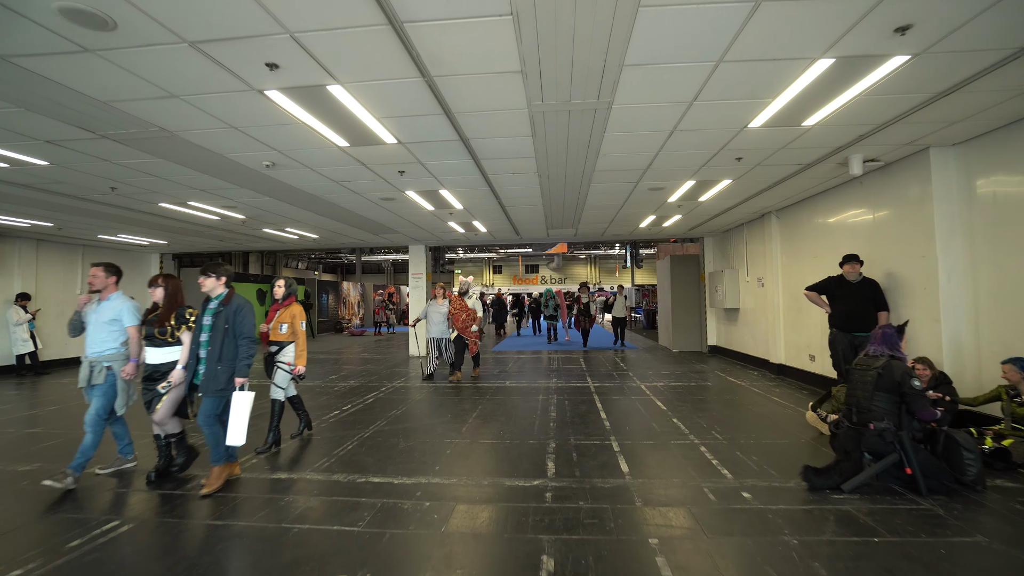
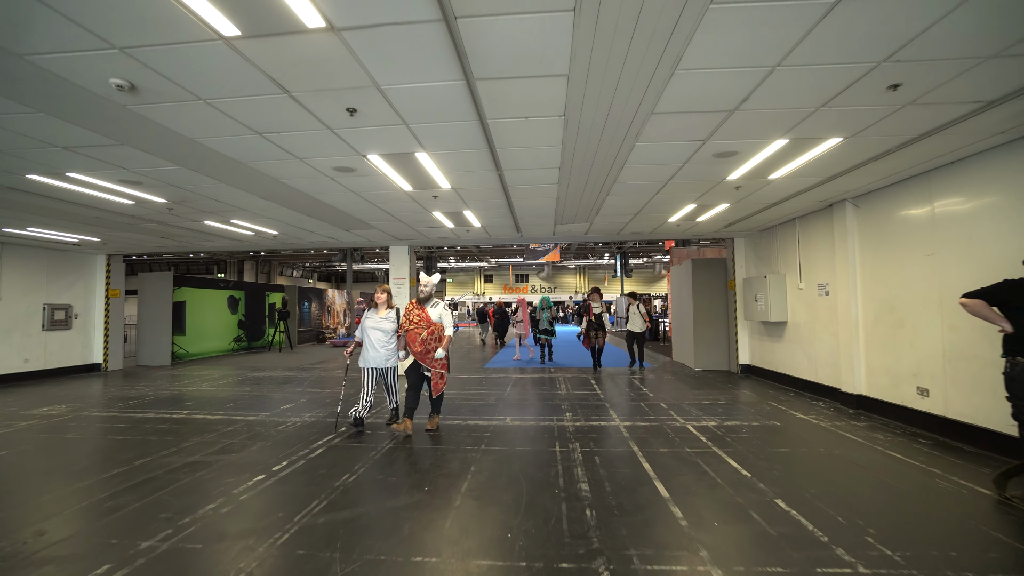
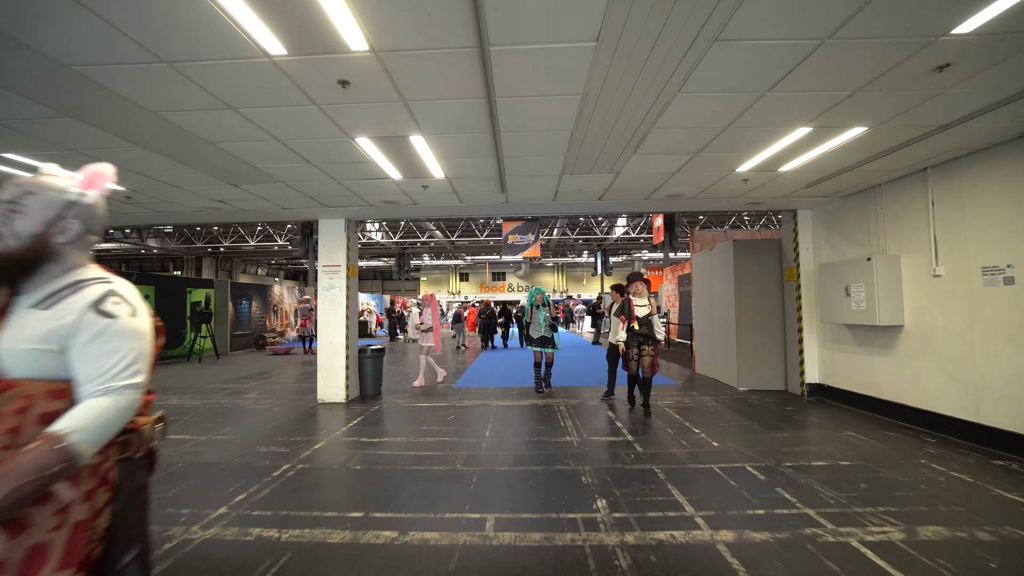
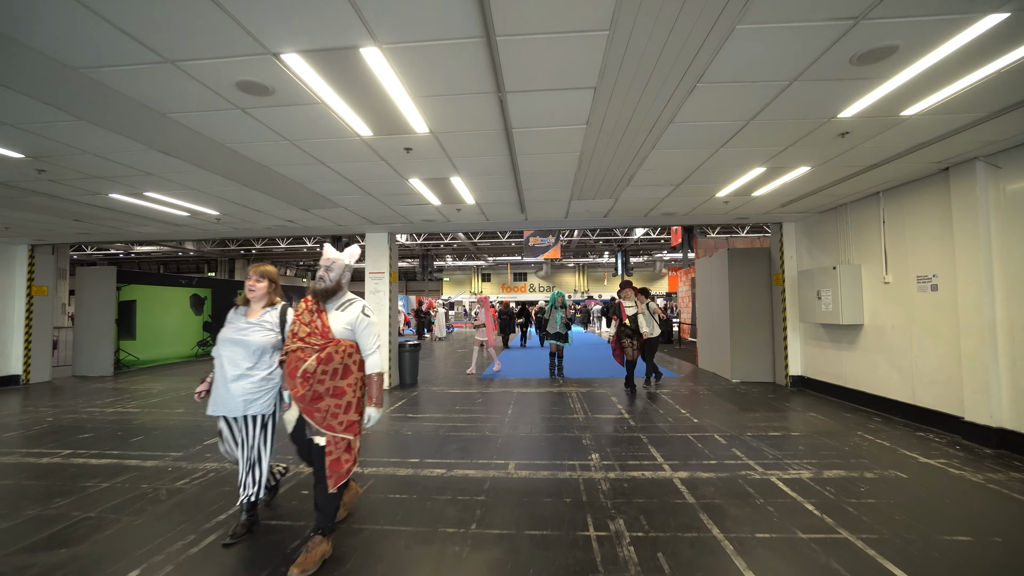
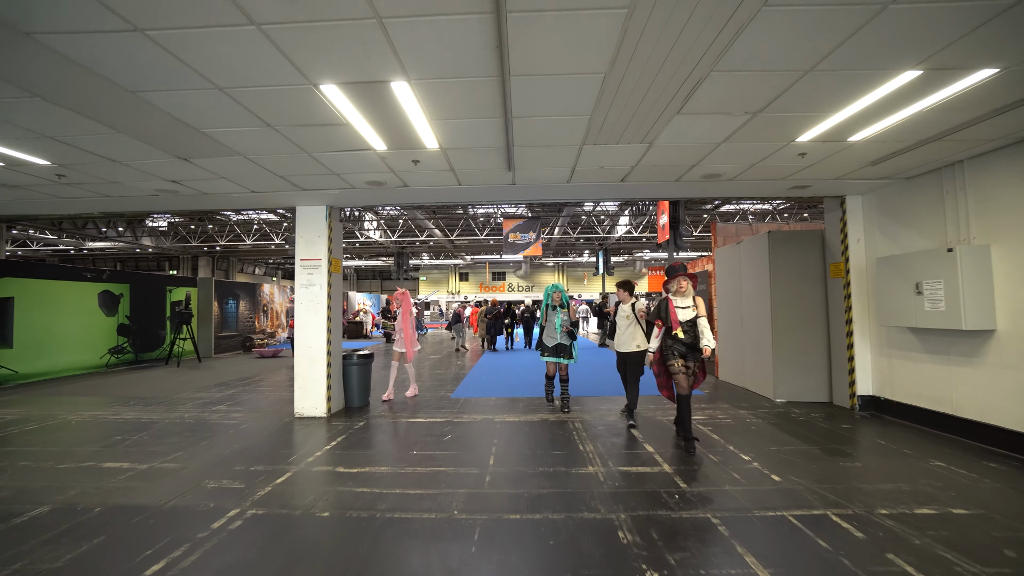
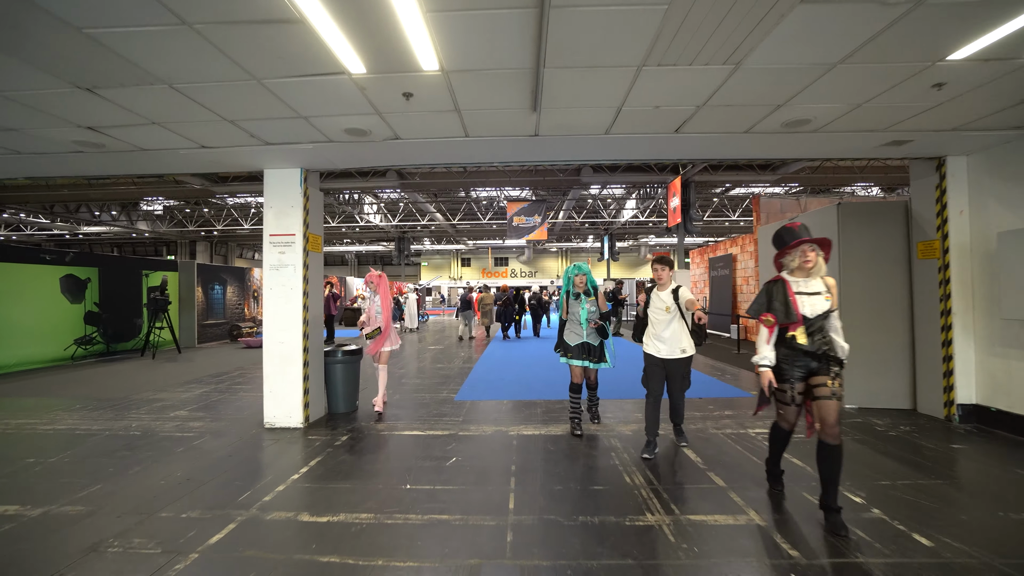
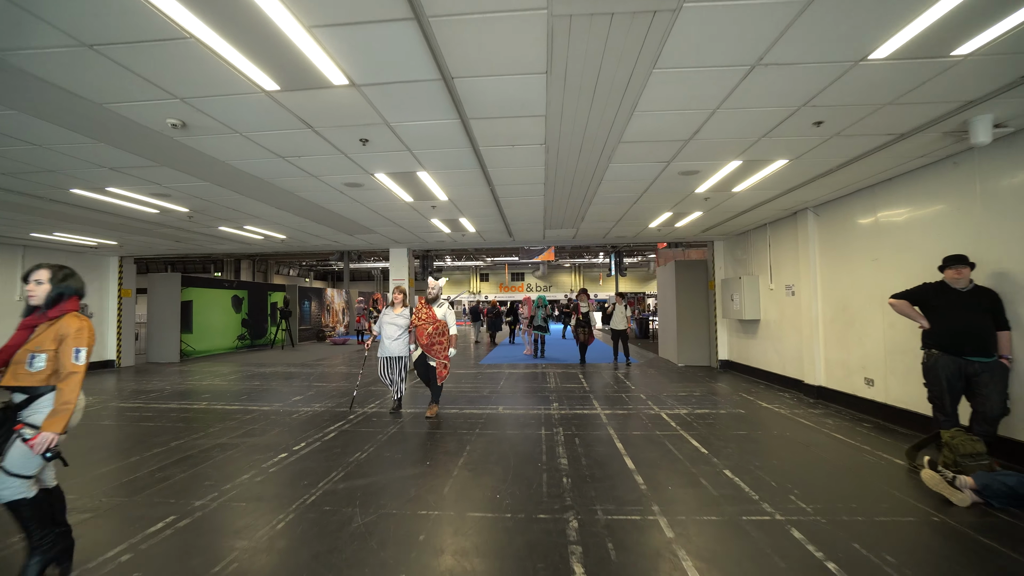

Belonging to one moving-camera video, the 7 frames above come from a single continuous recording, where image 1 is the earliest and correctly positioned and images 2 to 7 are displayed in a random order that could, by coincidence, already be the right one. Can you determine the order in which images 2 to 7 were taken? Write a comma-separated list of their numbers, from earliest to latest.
7, 2, 4, 3, 5, 6
